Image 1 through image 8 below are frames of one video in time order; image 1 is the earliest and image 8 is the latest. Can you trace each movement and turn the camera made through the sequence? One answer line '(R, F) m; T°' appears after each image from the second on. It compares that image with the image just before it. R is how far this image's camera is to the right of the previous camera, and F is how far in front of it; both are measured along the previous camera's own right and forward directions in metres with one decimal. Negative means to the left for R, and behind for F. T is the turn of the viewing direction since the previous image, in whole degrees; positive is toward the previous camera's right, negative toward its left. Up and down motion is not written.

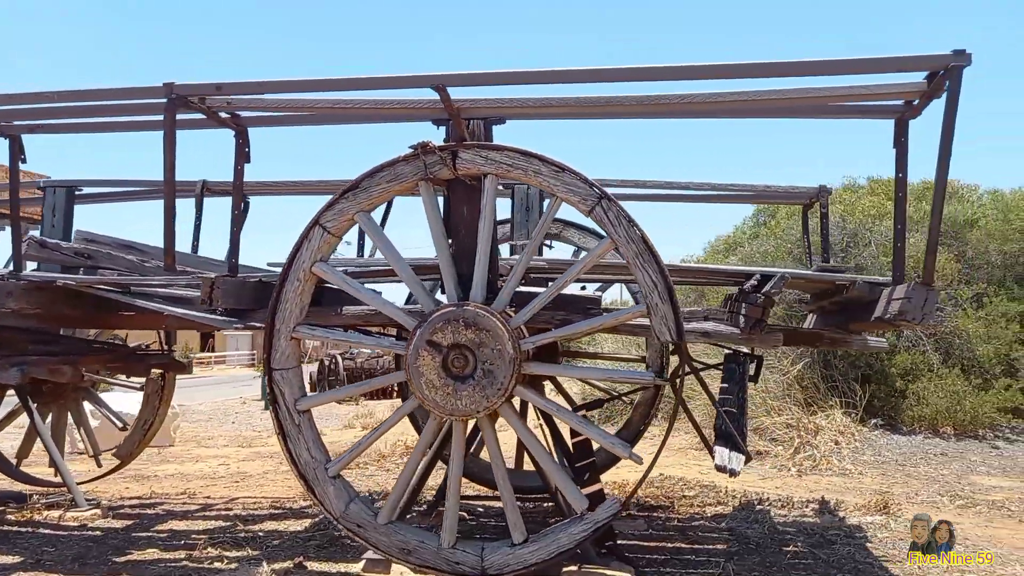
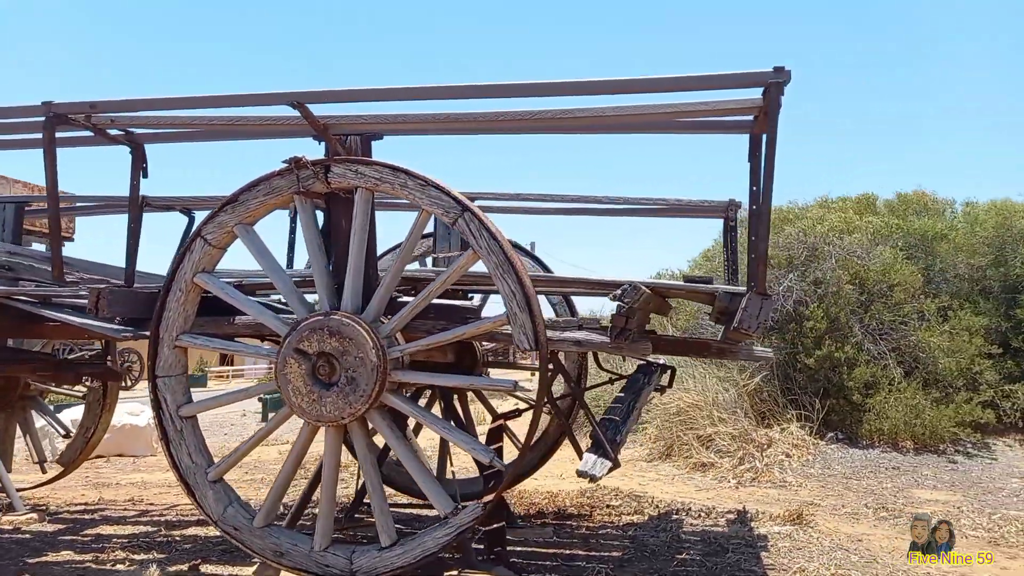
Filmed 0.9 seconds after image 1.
(+0.7, -0.1) m; -2°
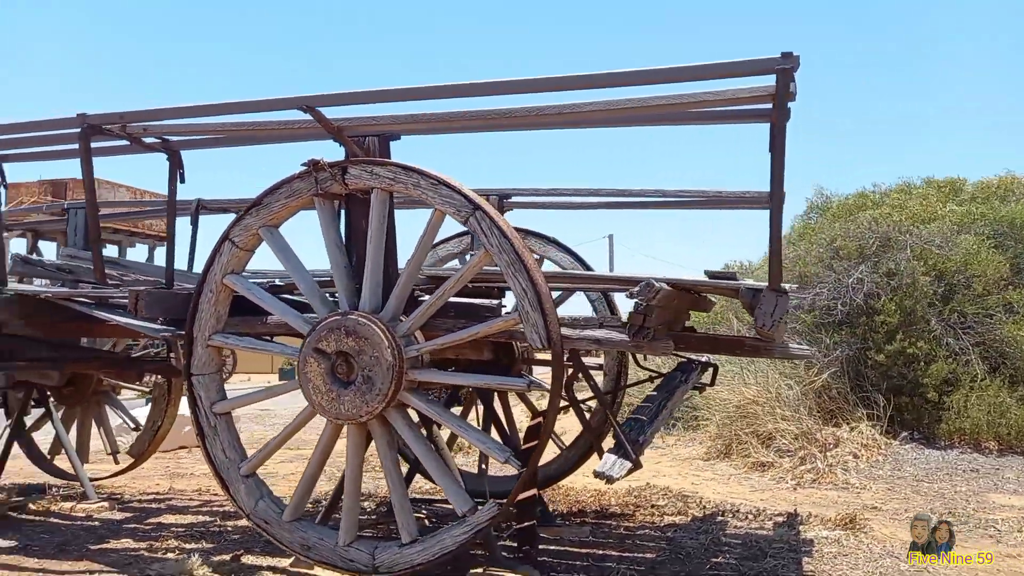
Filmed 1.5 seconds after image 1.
(+0.3, 0.0) m; -6°
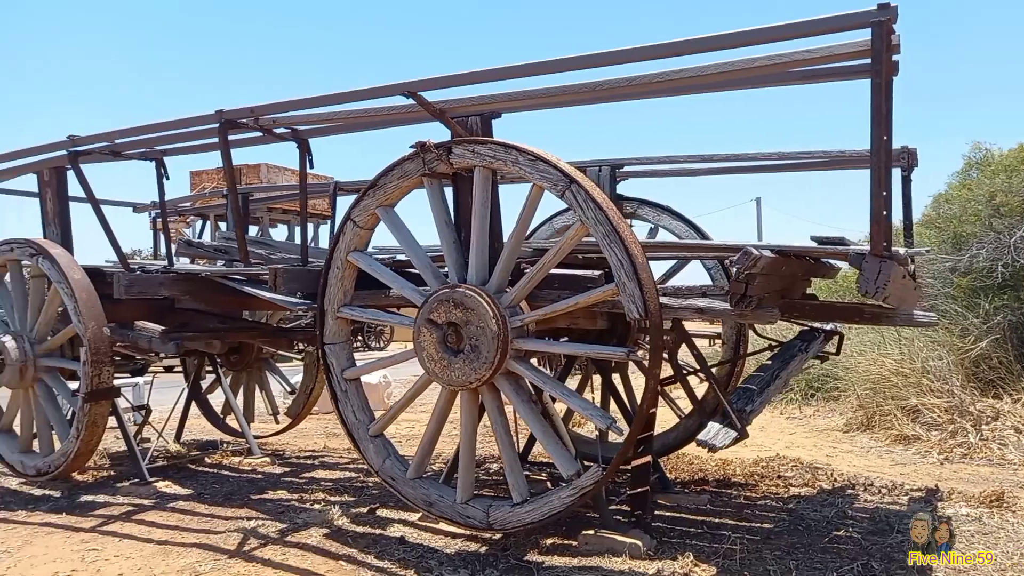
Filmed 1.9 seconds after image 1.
(+0.2, -0.1) m; -11°
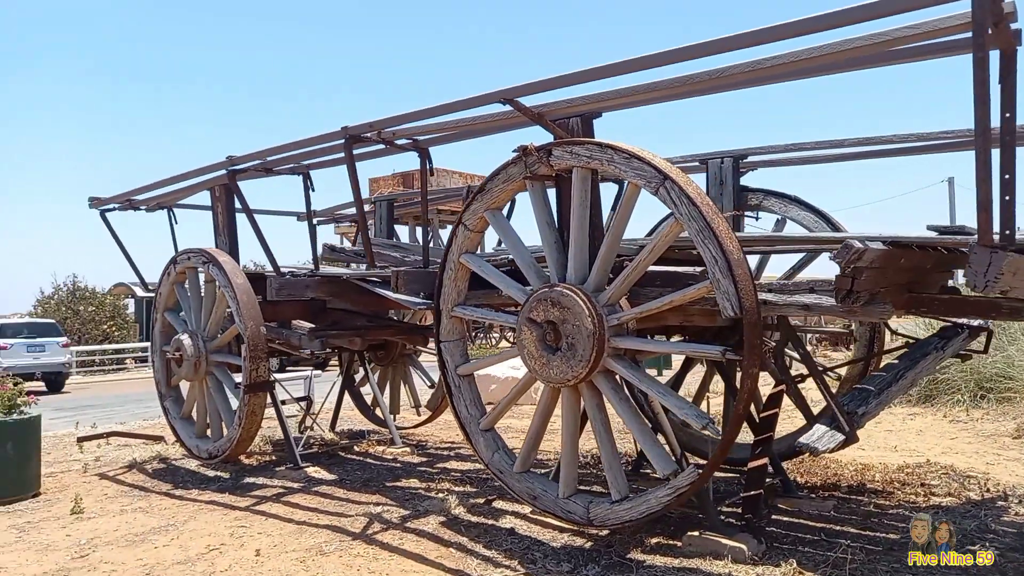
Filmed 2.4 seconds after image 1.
(+0.3, 0.0) m; -12°
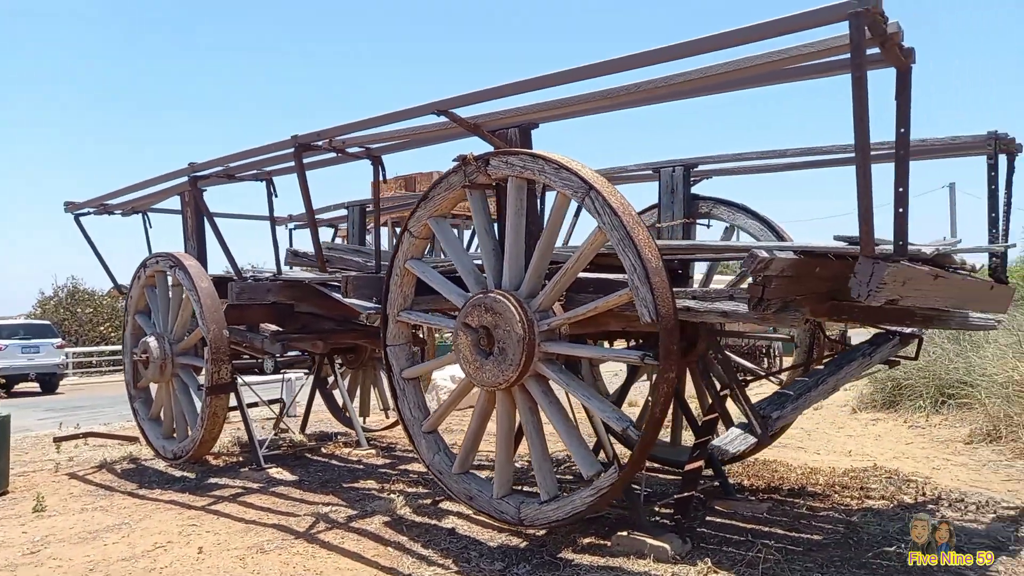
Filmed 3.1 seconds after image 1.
(+0.3, -0.1) m; 0°
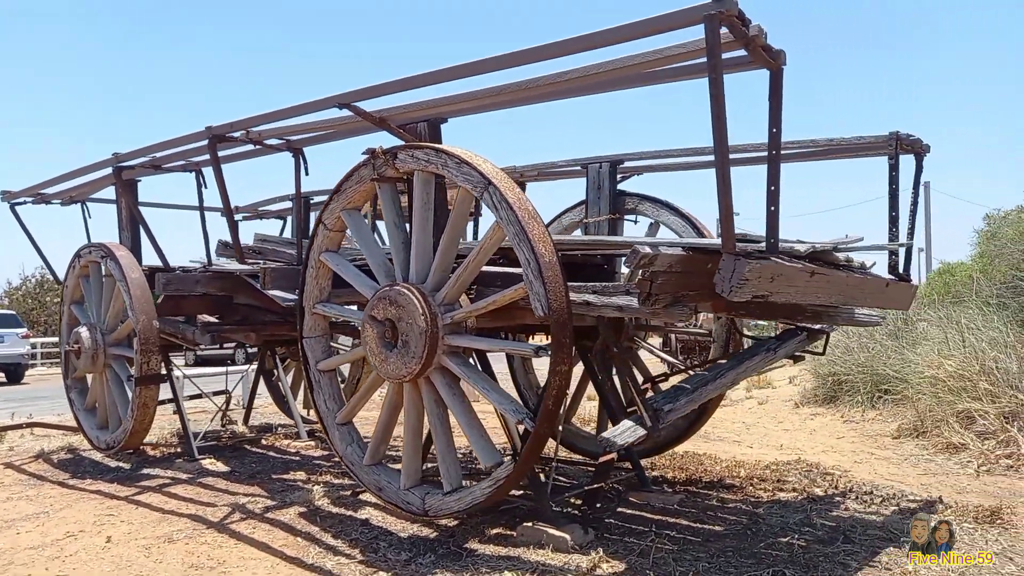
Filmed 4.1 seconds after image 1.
(+0.4, 0.0) m; +1°
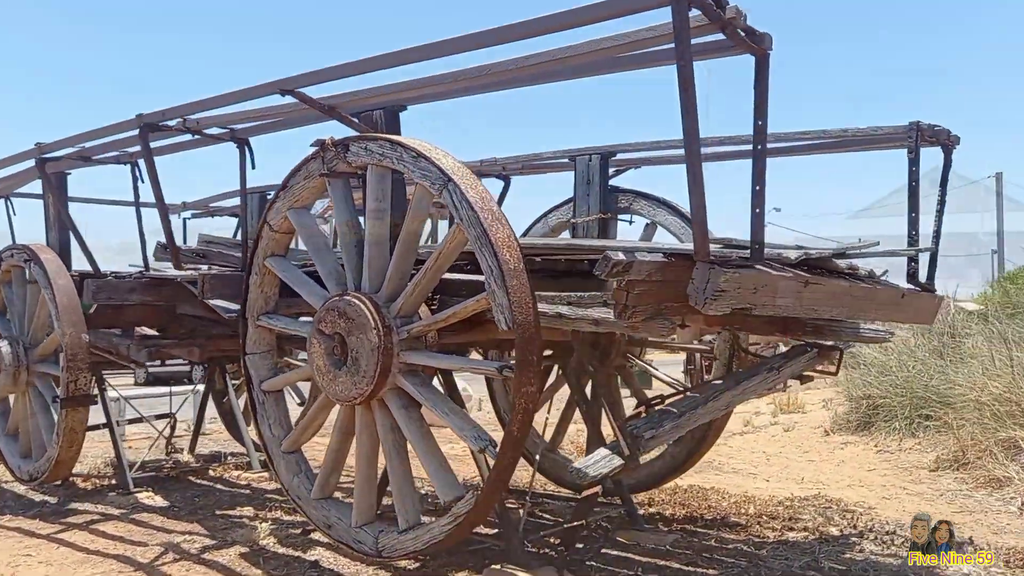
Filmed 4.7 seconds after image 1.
(+0.1, +0.5) m; +1°
